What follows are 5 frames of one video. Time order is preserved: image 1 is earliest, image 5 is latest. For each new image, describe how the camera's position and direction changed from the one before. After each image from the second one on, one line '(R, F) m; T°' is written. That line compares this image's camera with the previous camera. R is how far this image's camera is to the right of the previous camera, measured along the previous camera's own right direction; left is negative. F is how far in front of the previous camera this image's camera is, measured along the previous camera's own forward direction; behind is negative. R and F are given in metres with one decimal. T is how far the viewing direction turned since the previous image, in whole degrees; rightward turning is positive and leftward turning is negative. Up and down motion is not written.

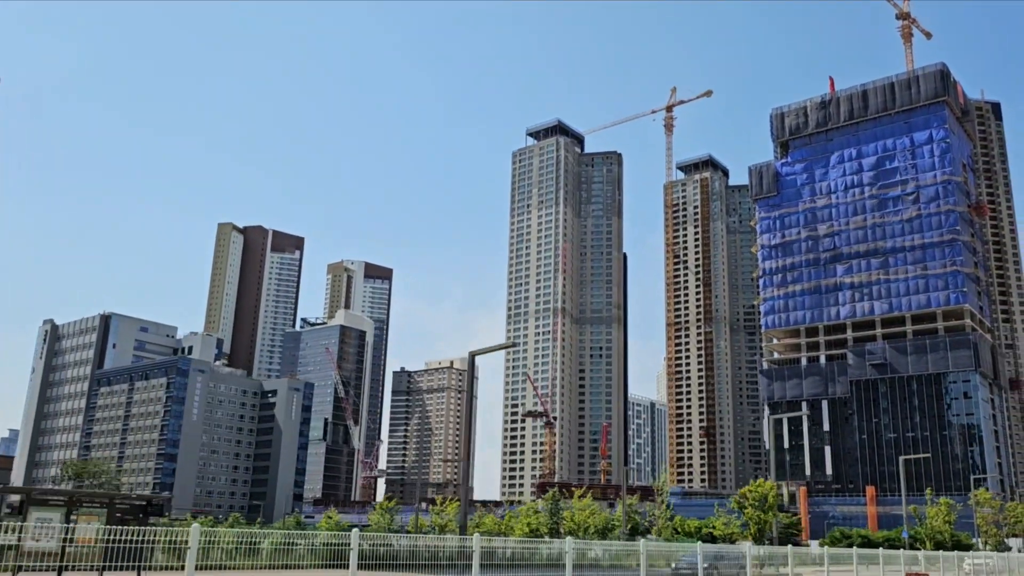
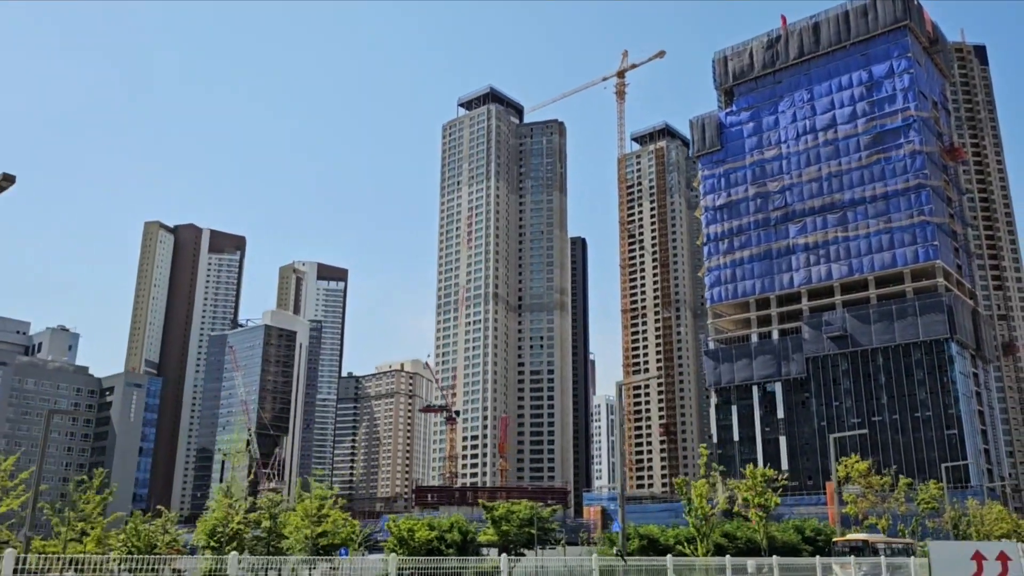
(+20.0, +22.2) m; -2°
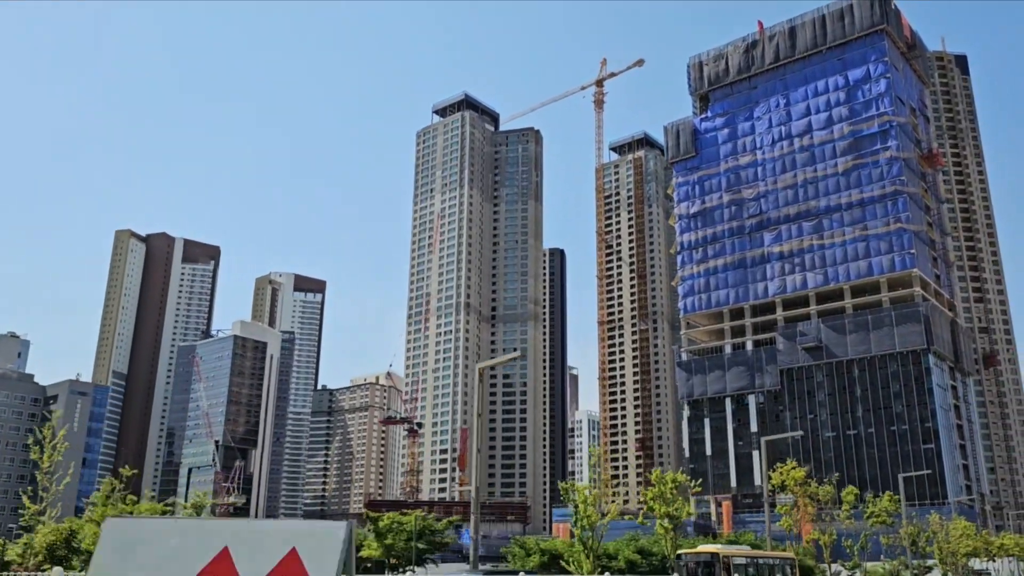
(+4.0, +4.2) m; +1°
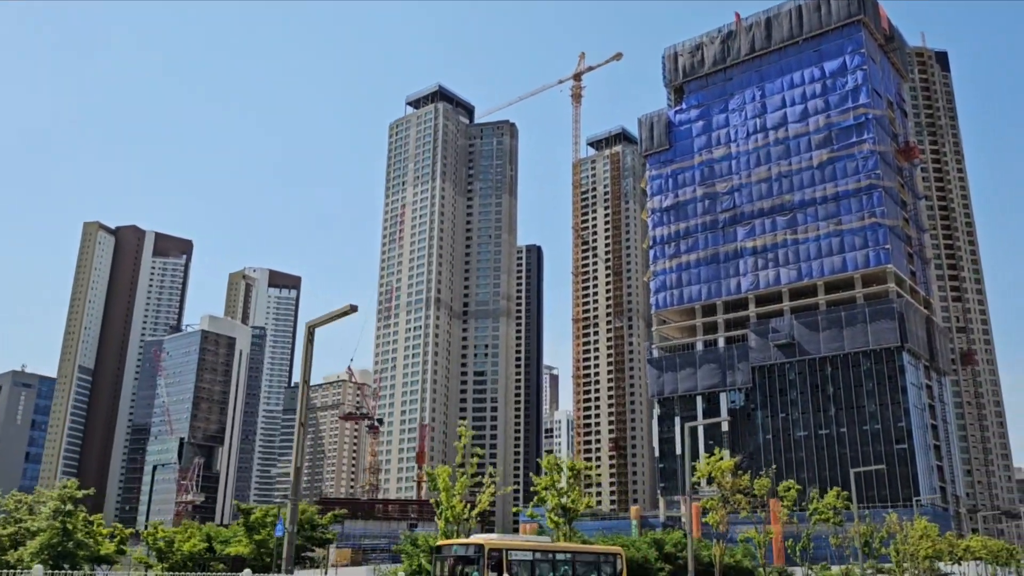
(+3.3, +3.7) m; +1°
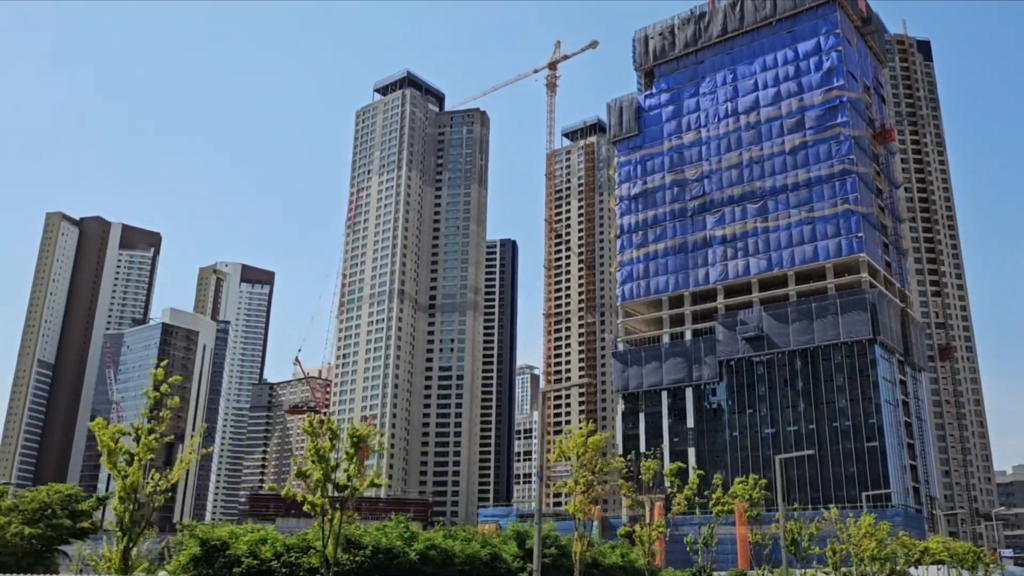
(+5.3, +5.8) m; 0°
